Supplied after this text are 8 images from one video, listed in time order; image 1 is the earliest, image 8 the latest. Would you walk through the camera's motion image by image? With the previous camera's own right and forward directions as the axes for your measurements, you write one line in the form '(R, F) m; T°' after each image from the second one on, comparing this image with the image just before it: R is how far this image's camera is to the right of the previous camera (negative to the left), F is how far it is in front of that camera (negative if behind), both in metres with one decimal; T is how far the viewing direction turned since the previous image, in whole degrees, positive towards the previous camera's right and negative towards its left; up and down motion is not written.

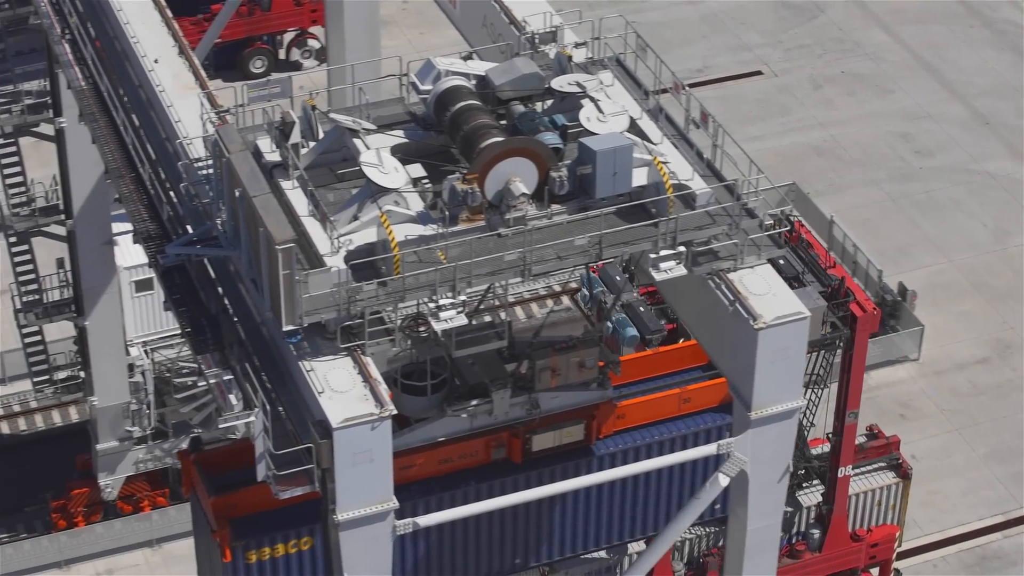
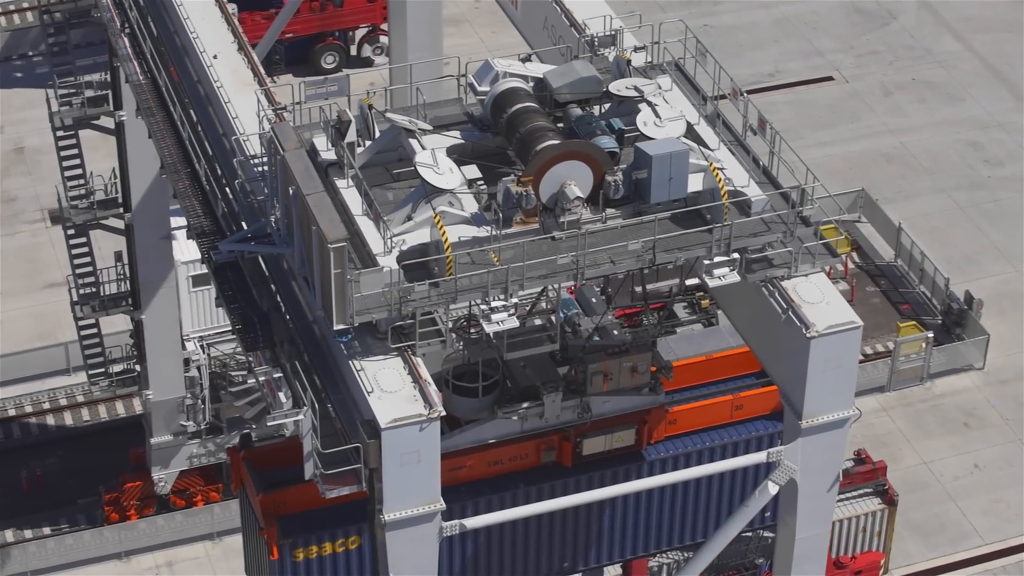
(0.0, +0.1) m; -2°
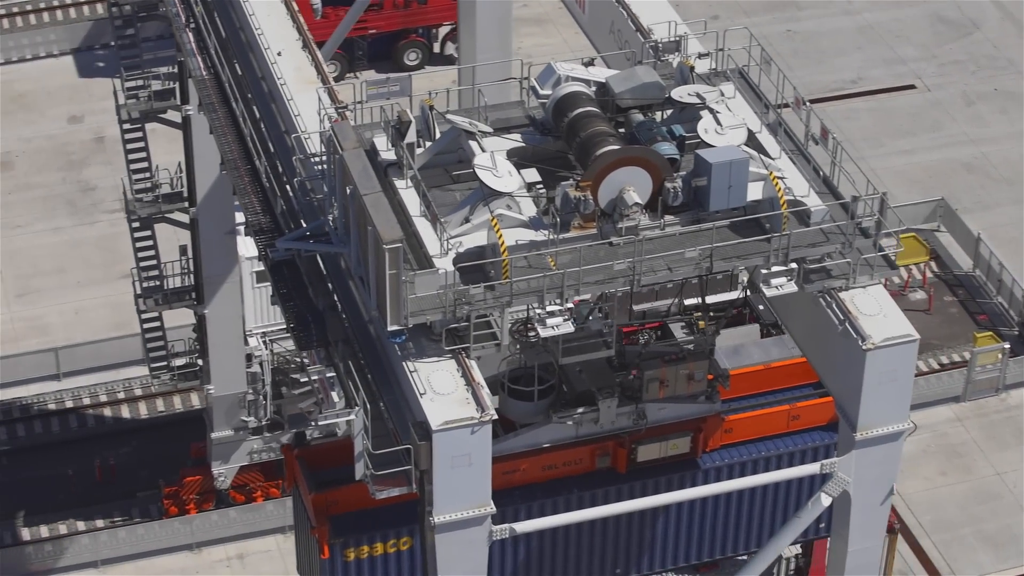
(+0.1, +0.1) m; -2°
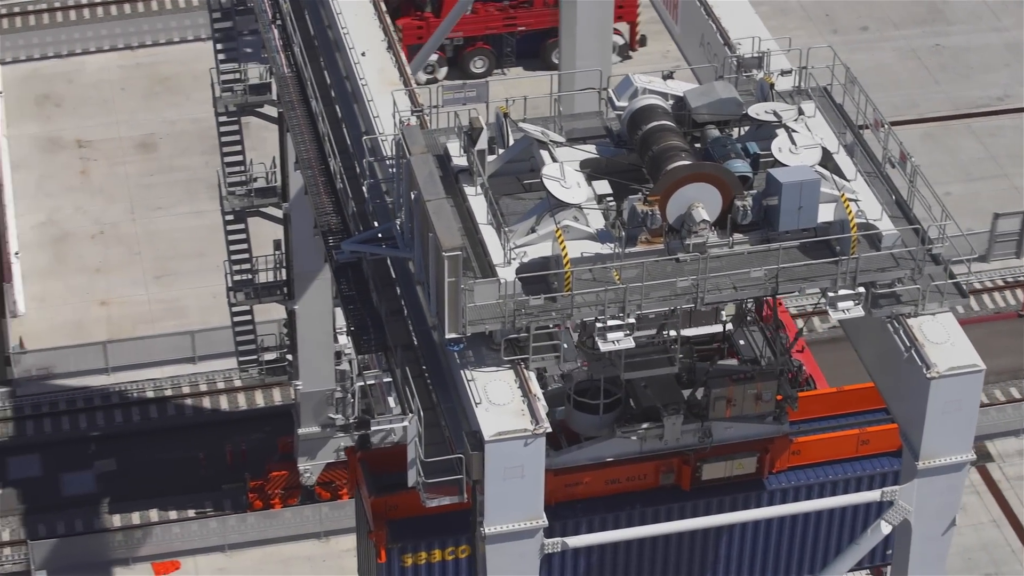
(+0.5, +0.2) m; -3°
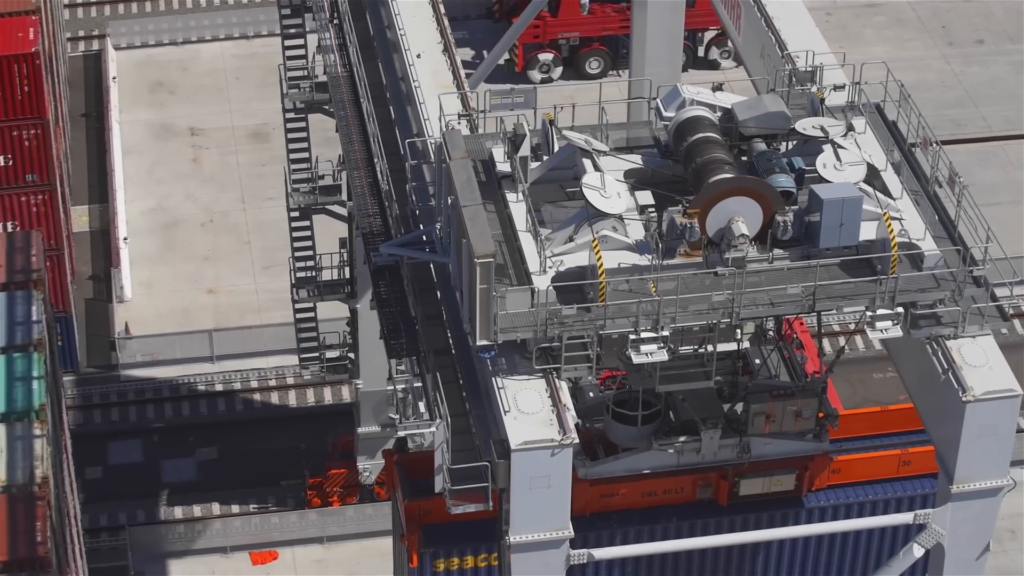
(+0.5, +0.1) m; -2°
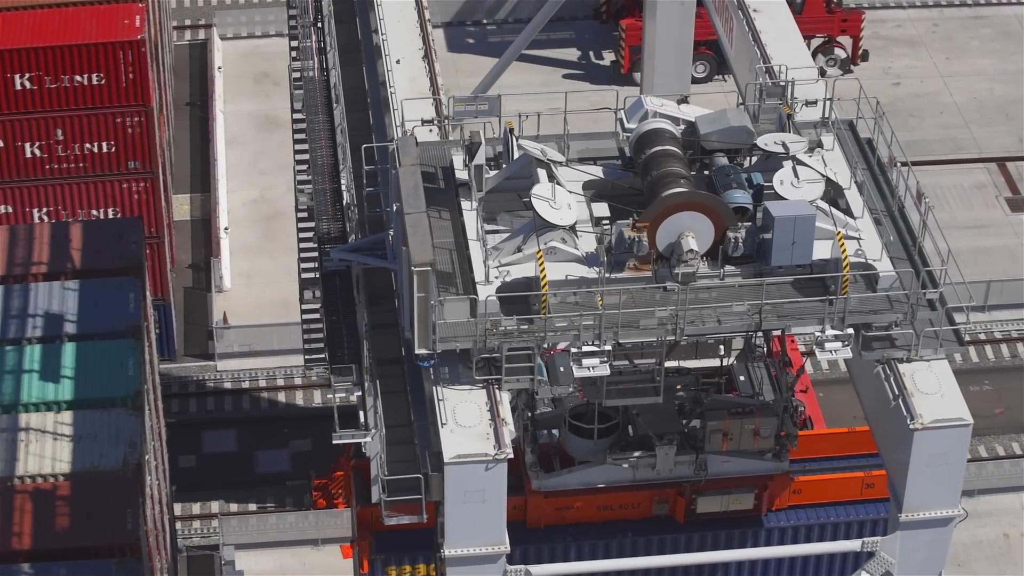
(+1.2, +0.3) m; -1°
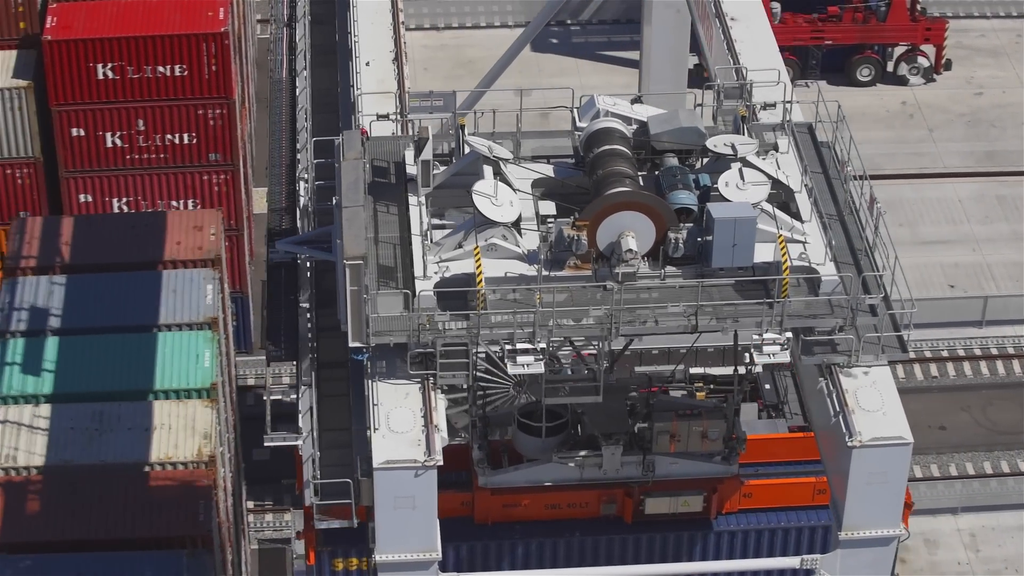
(+1.1, 0.0) m; 0°
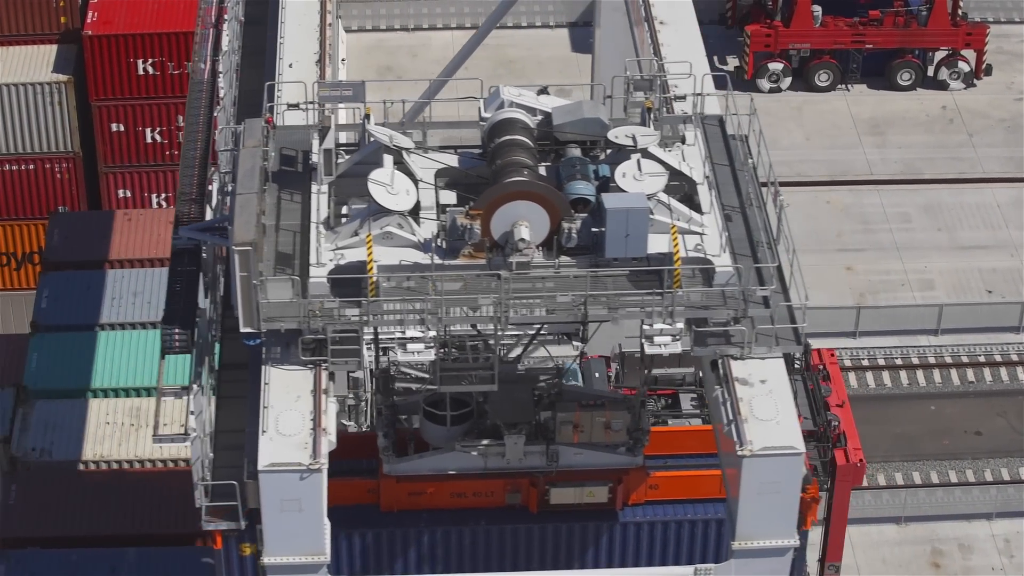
(+1.1, -0.3) m; +1°
